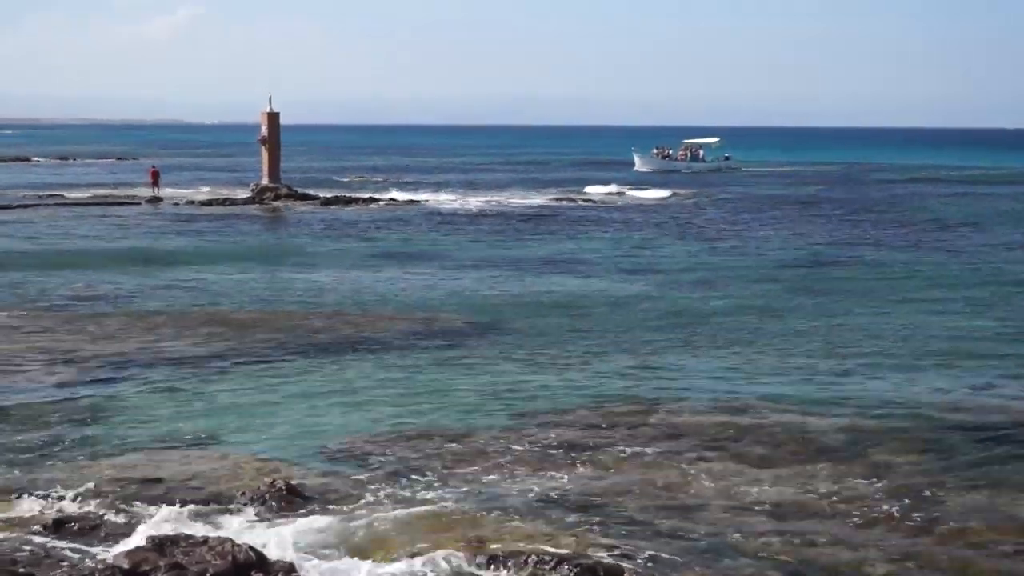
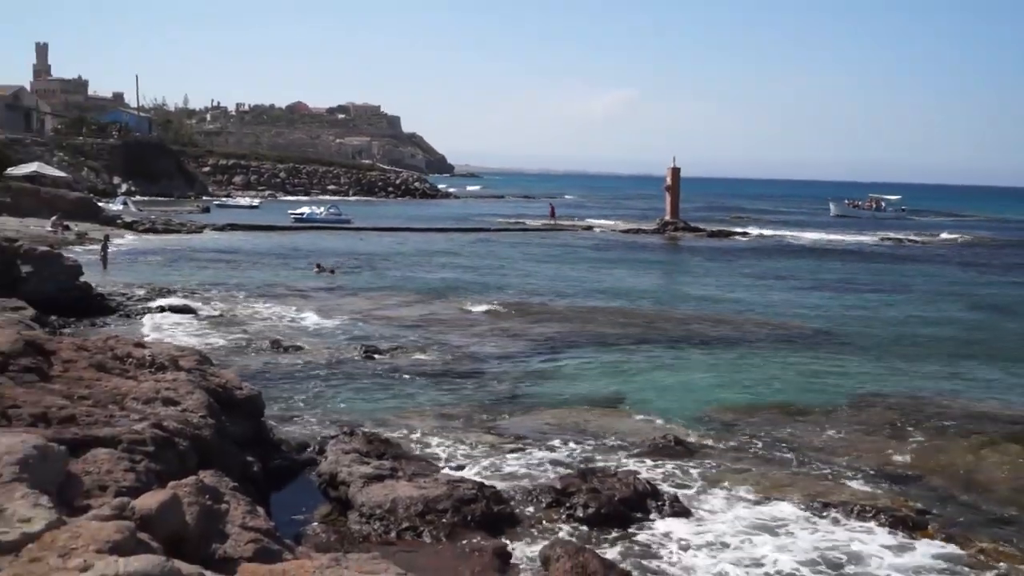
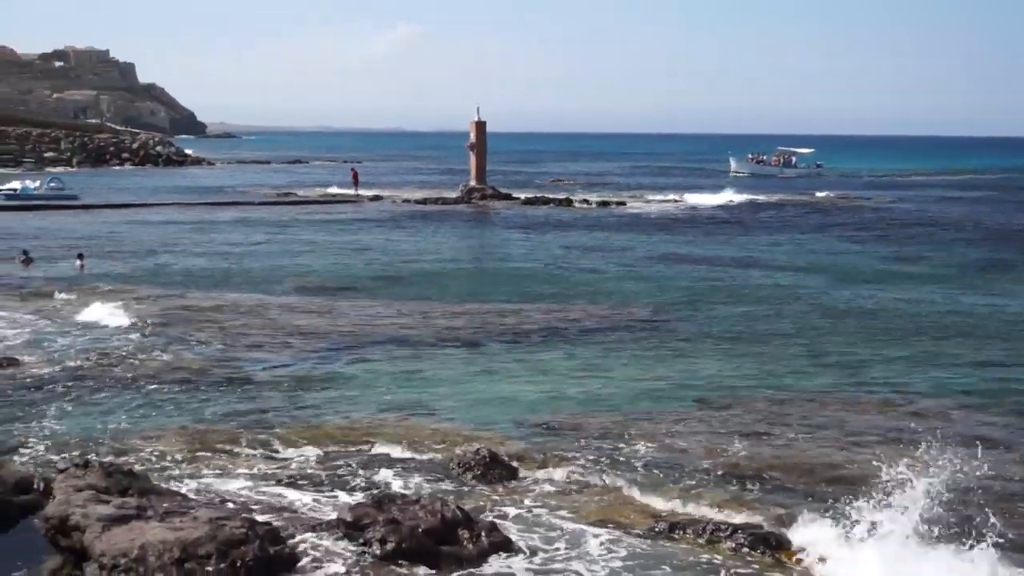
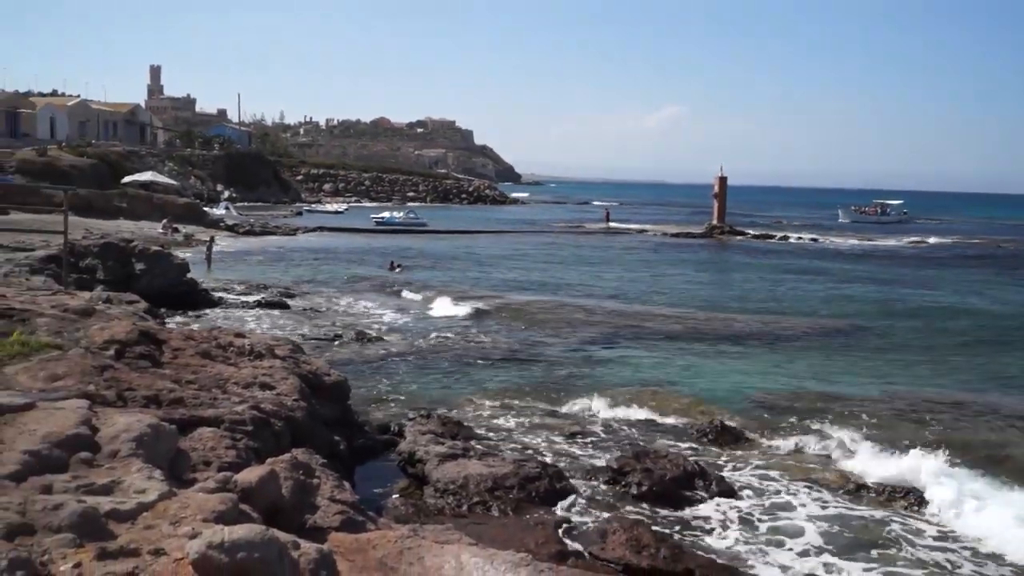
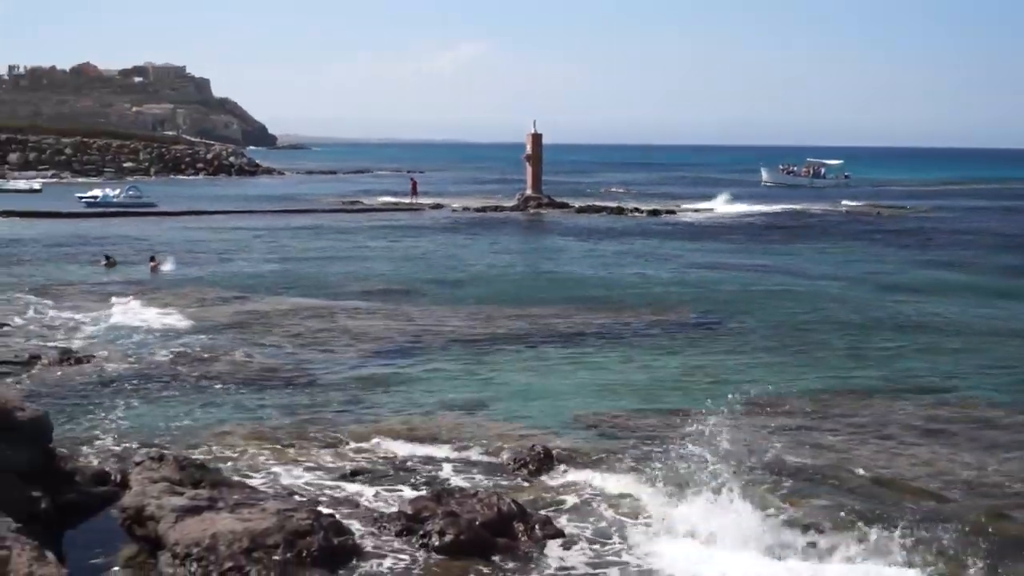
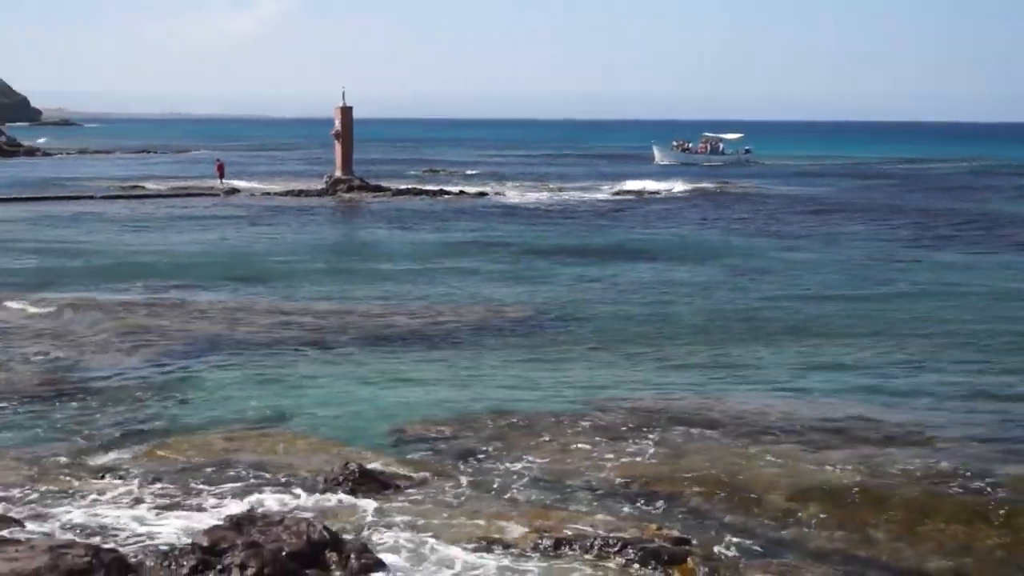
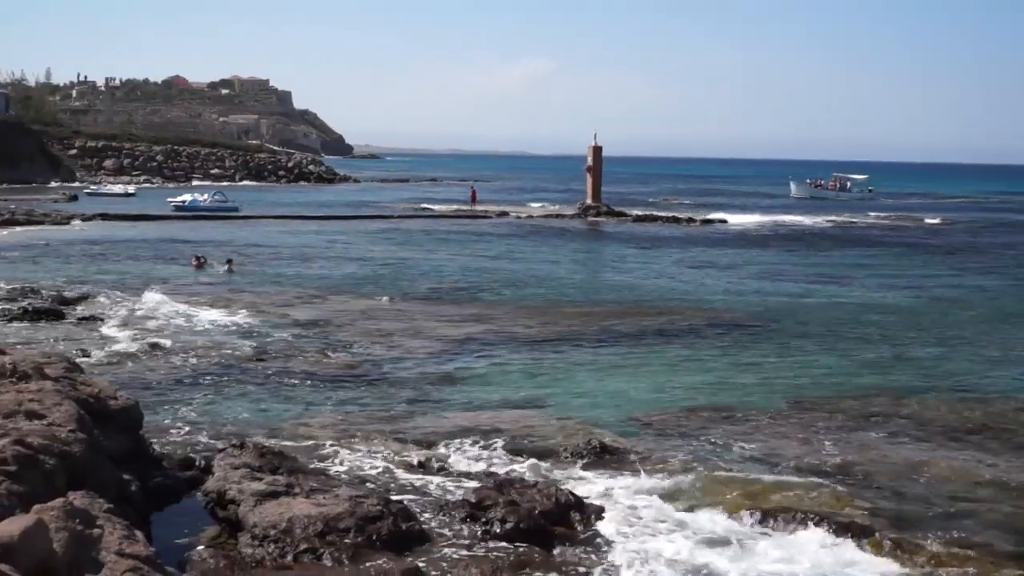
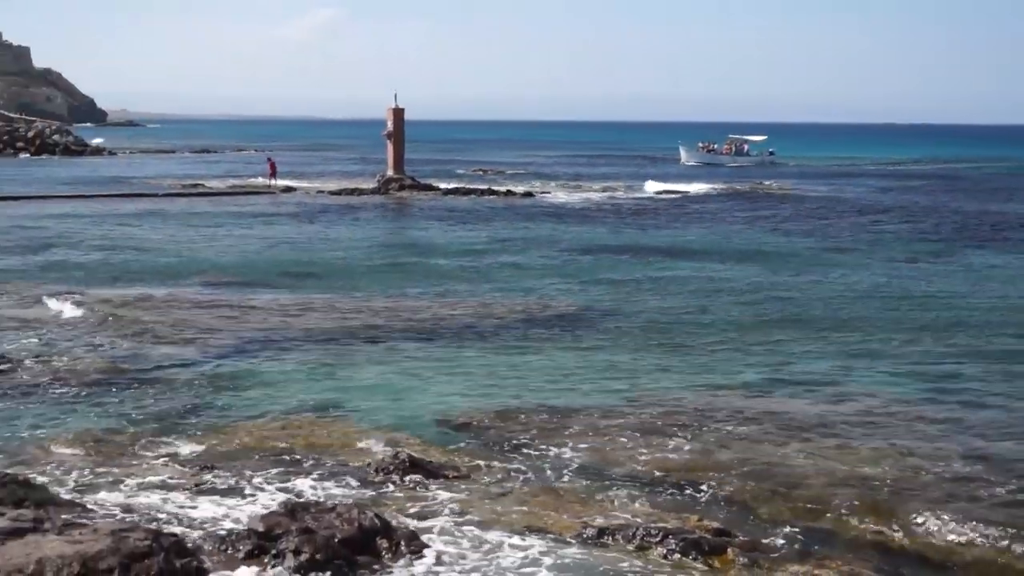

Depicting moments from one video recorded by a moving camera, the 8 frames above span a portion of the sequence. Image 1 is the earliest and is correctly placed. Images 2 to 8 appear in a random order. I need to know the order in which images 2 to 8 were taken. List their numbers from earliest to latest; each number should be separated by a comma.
6, 8, 3, 5, 7, 2, 4
